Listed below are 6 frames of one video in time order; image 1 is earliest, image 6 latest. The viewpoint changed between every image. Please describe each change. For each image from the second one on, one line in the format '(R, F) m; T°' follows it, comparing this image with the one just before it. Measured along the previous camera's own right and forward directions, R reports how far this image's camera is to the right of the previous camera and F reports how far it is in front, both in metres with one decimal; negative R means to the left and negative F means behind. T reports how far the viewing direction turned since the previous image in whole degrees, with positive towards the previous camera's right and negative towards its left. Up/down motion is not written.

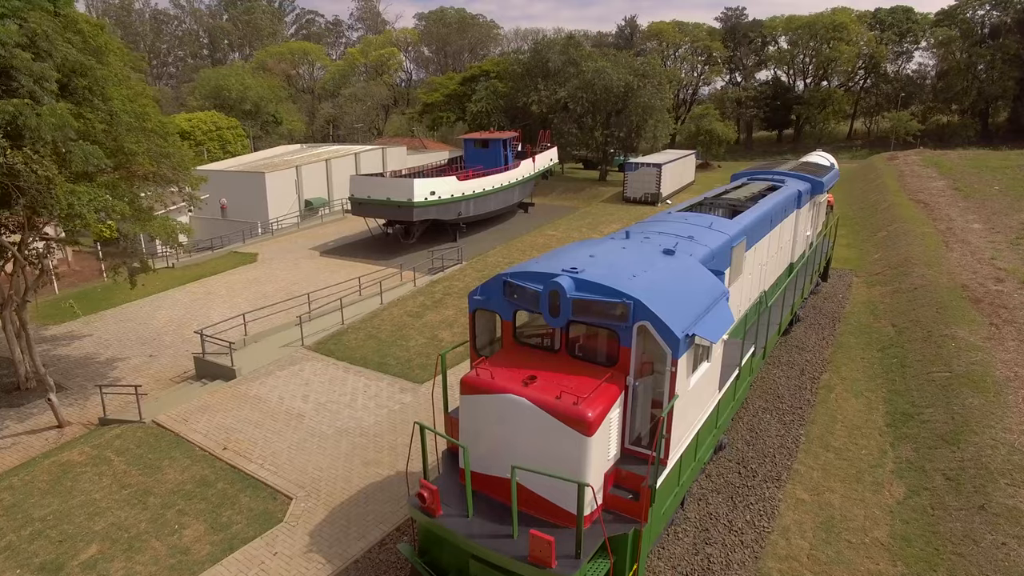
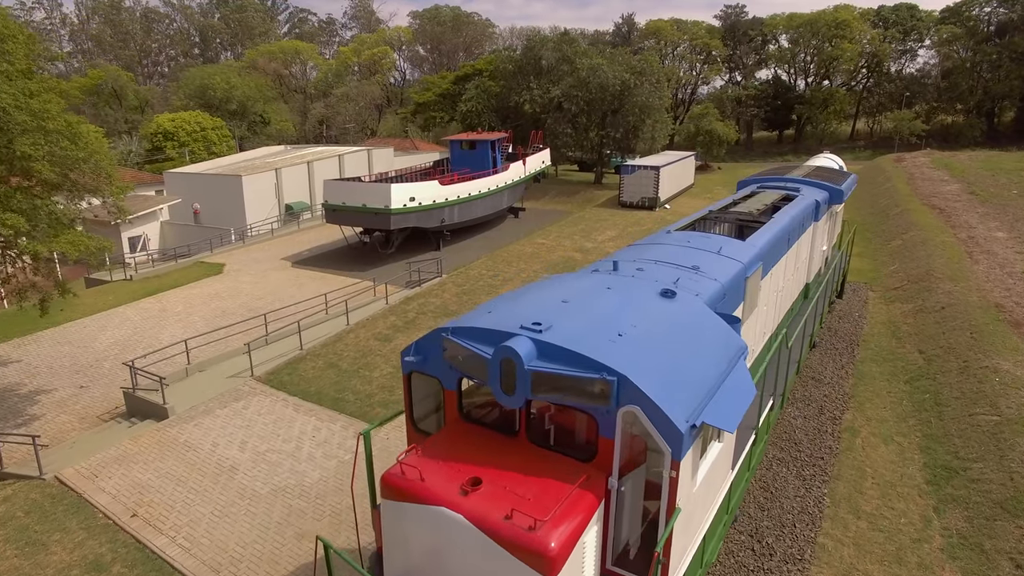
(+0.5, +1.7) m; 0°
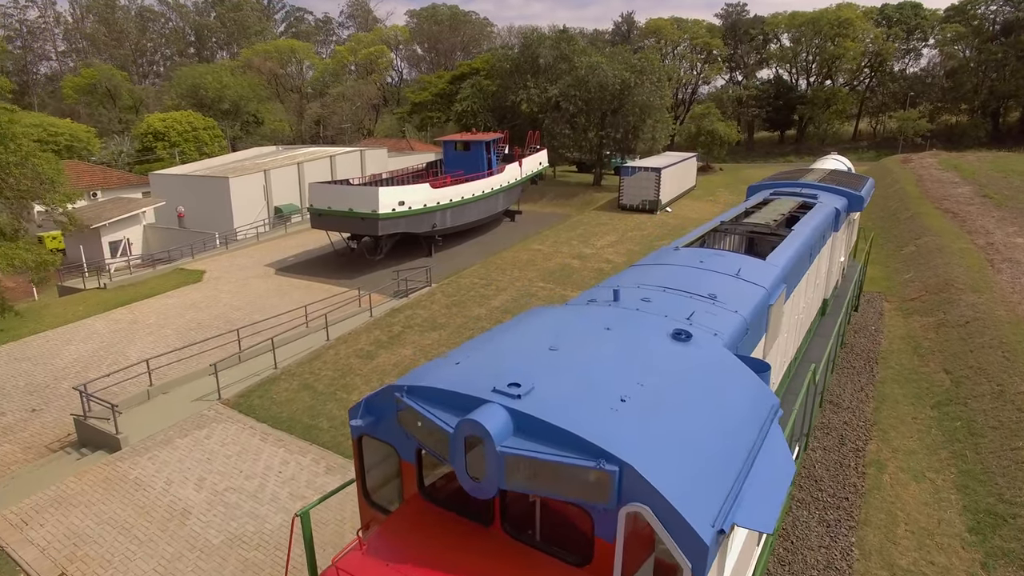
(+0.2, +1.1) m; 0°
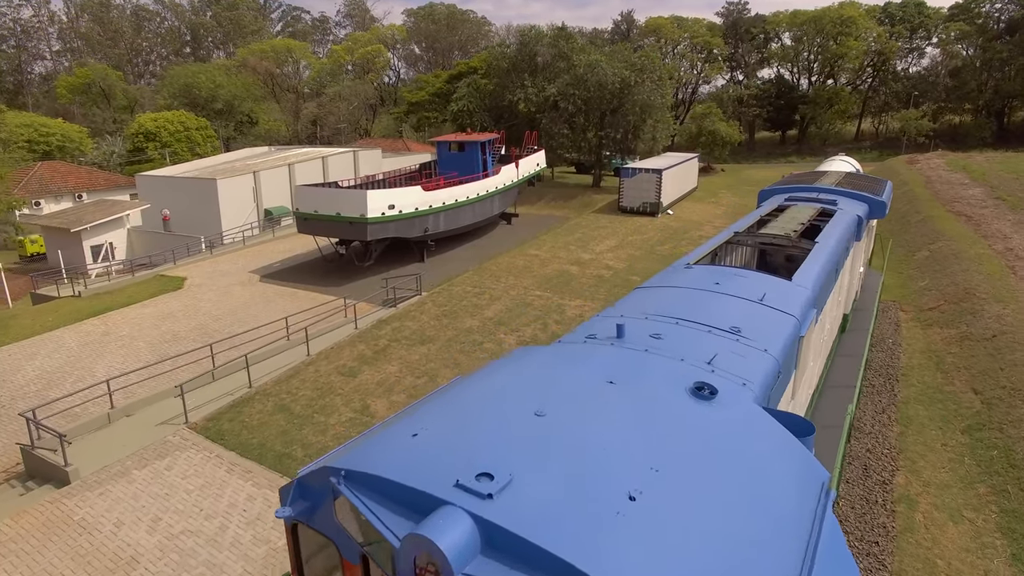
(+0.1, +0.9) m; 0°
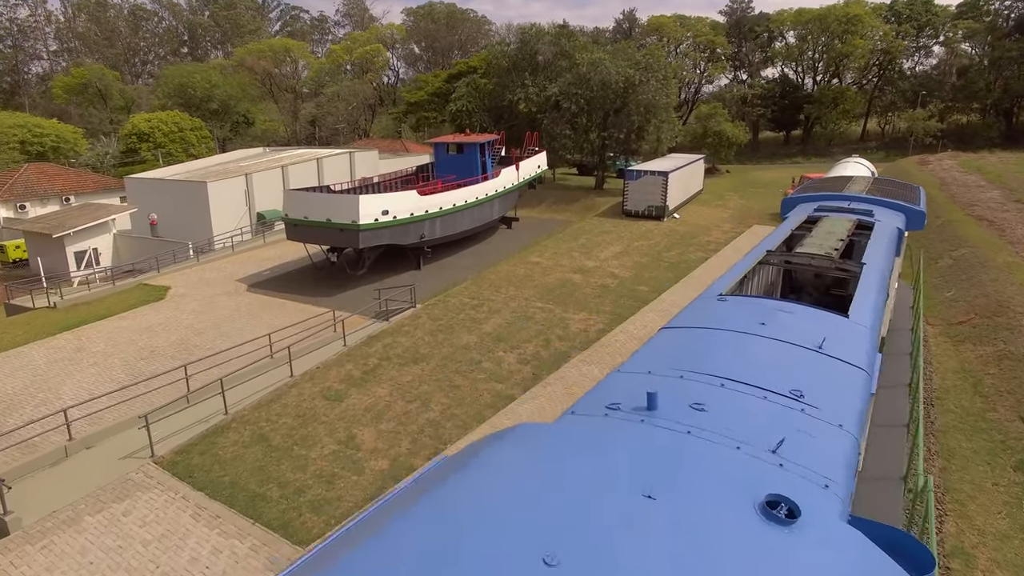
(0.0, +1.0) m; 0°
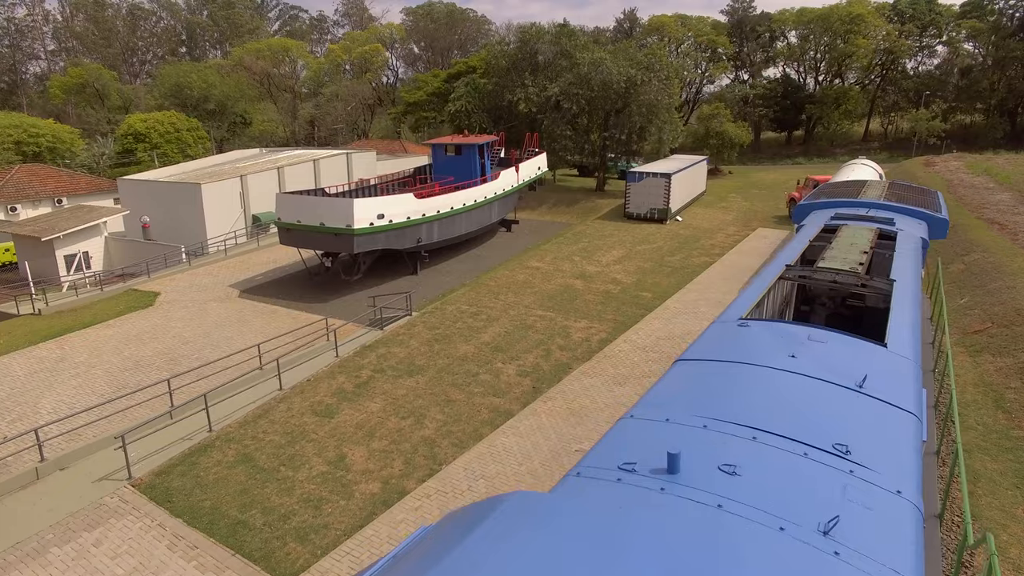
(0.0, +0.5) m; 0°
